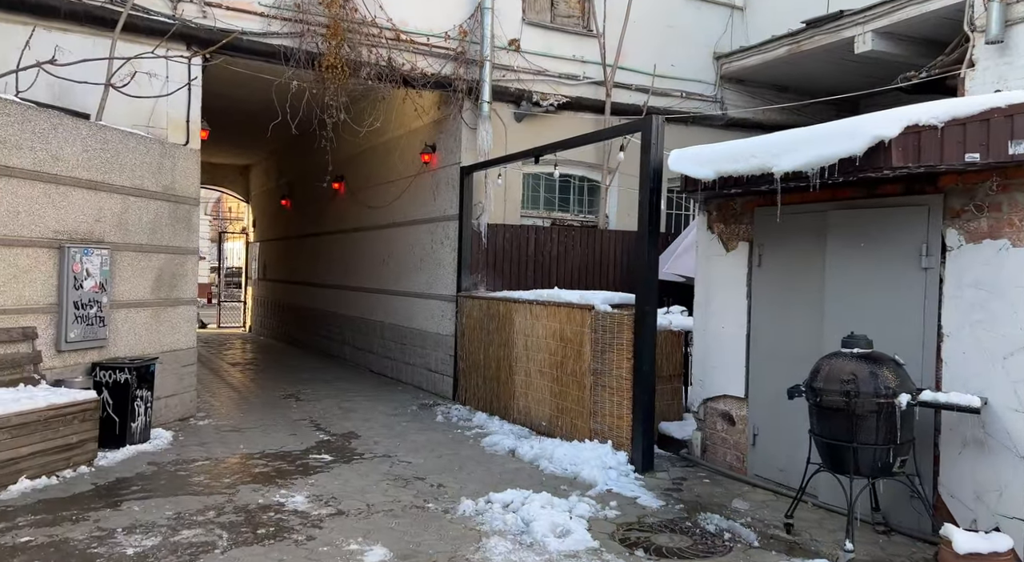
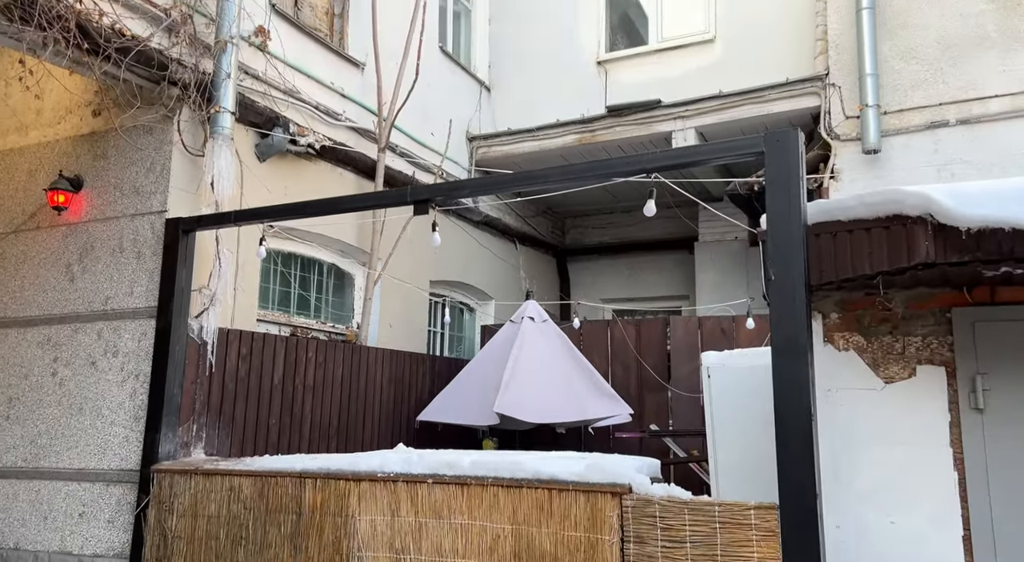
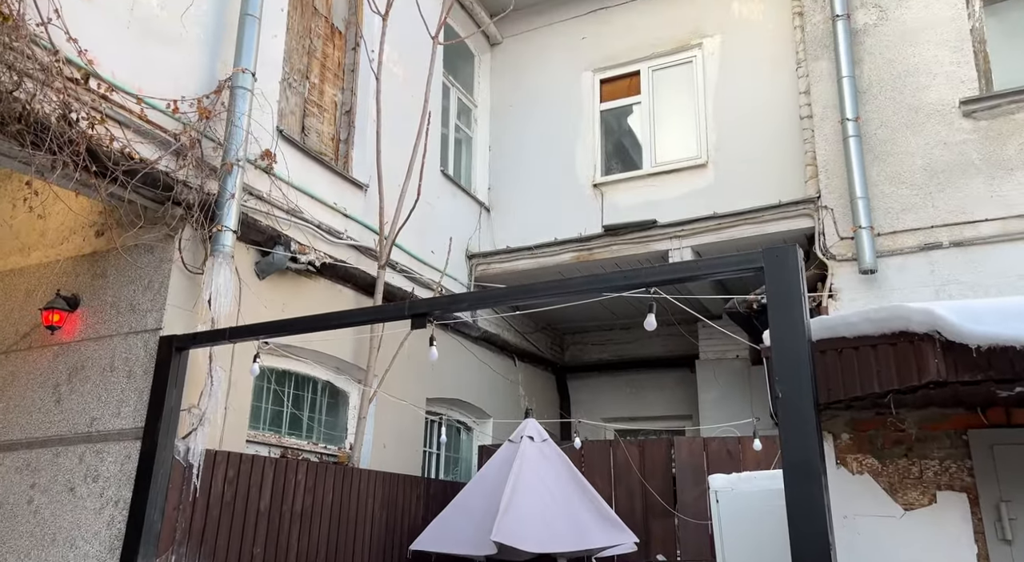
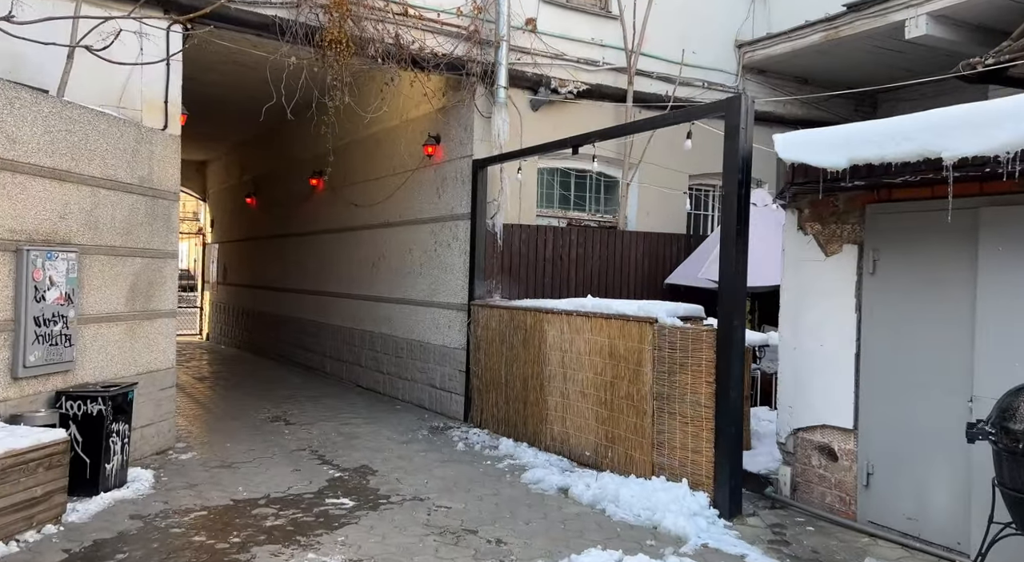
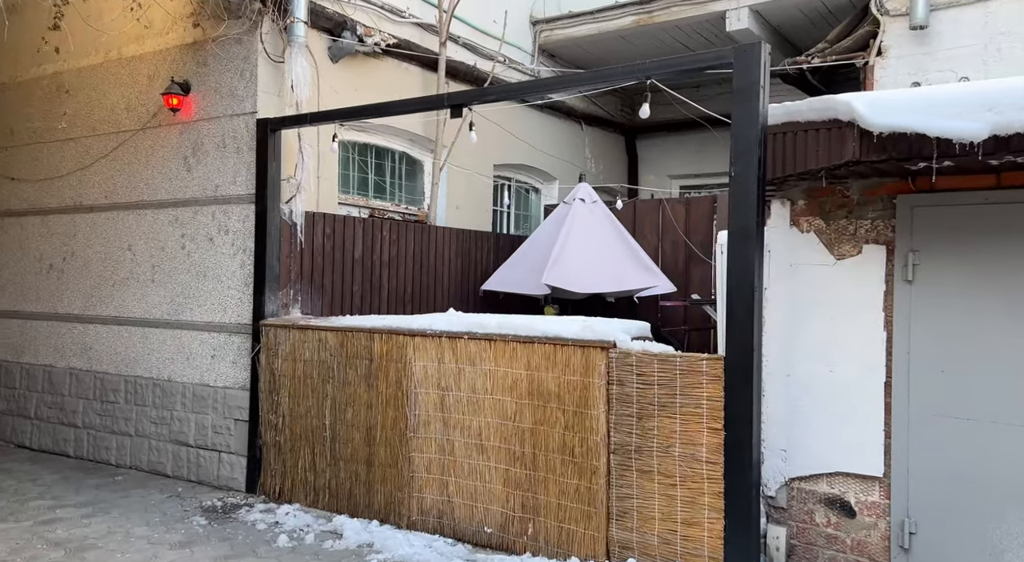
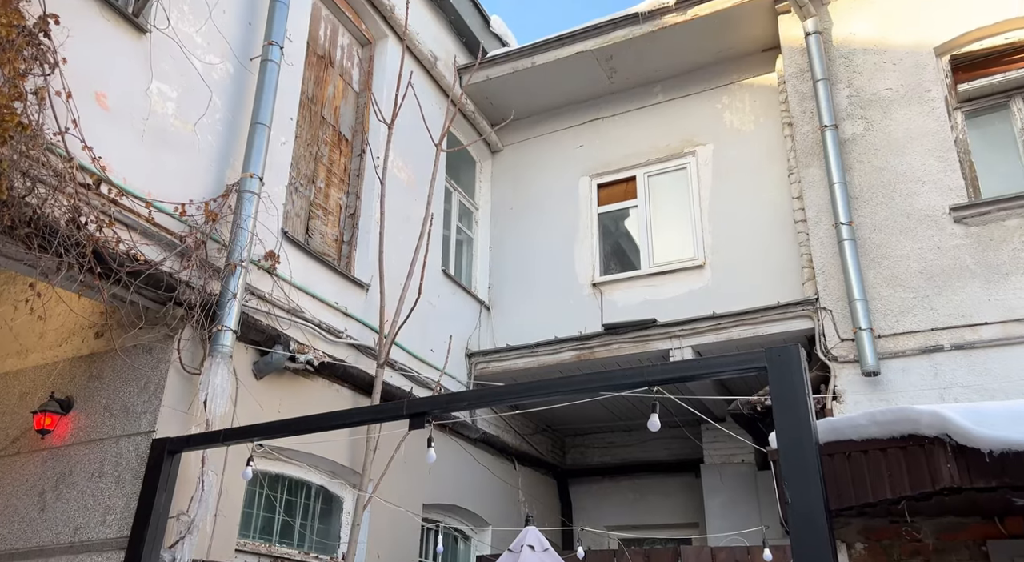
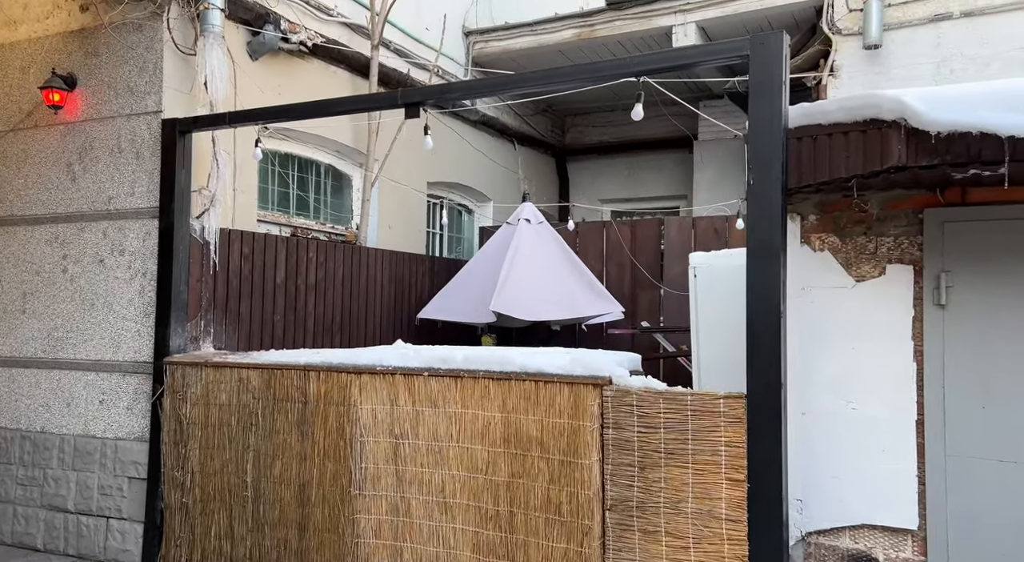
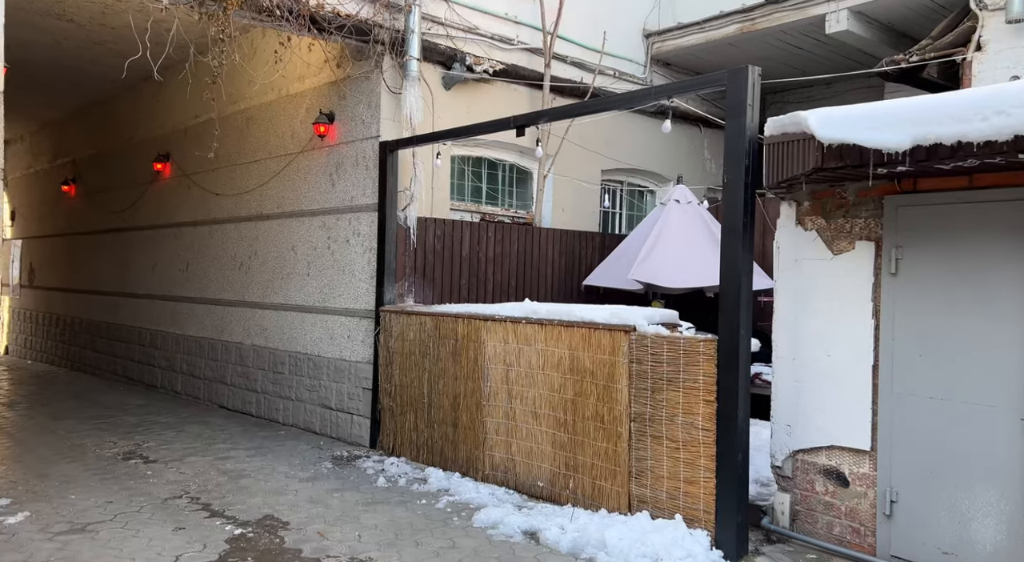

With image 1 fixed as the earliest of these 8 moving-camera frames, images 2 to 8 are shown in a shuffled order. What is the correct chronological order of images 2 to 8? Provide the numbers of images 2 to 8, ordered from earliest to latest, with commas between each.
4, 8, 5, 7, 2, 3, 6
